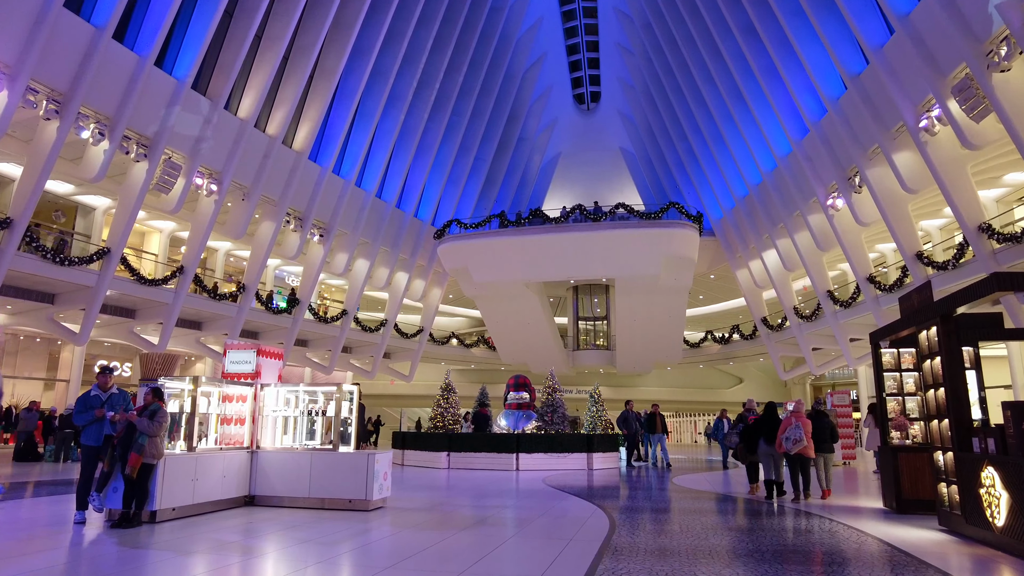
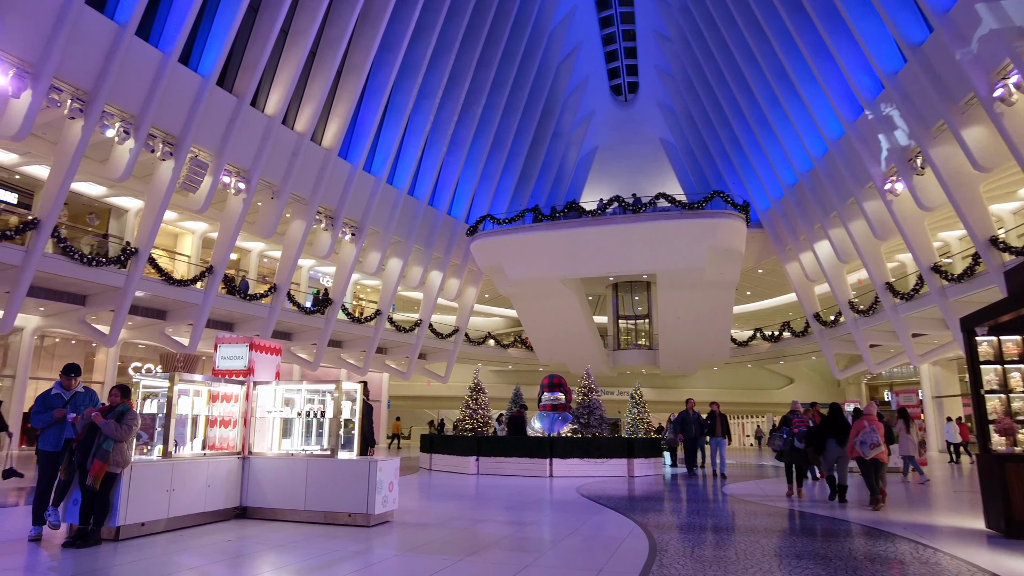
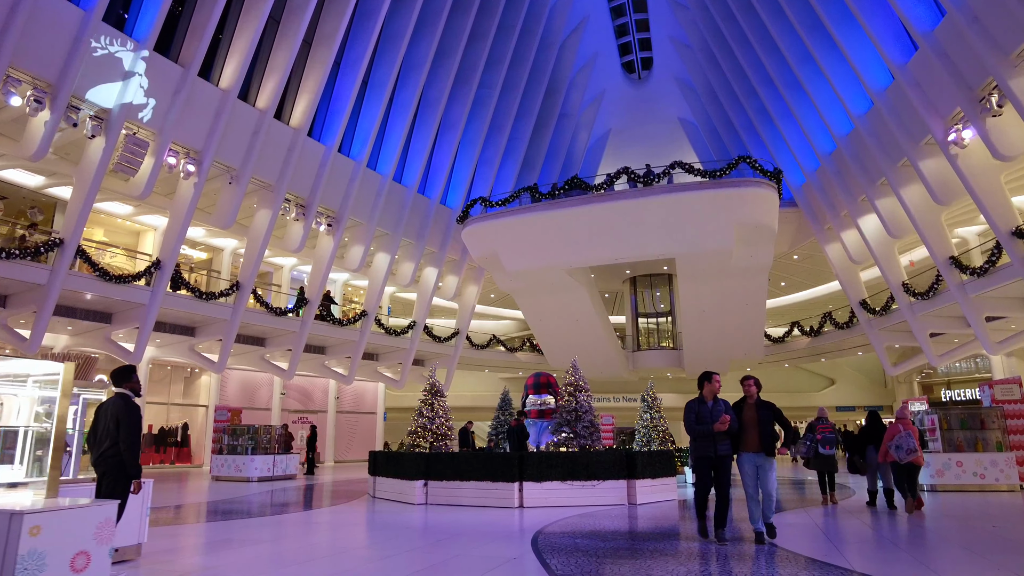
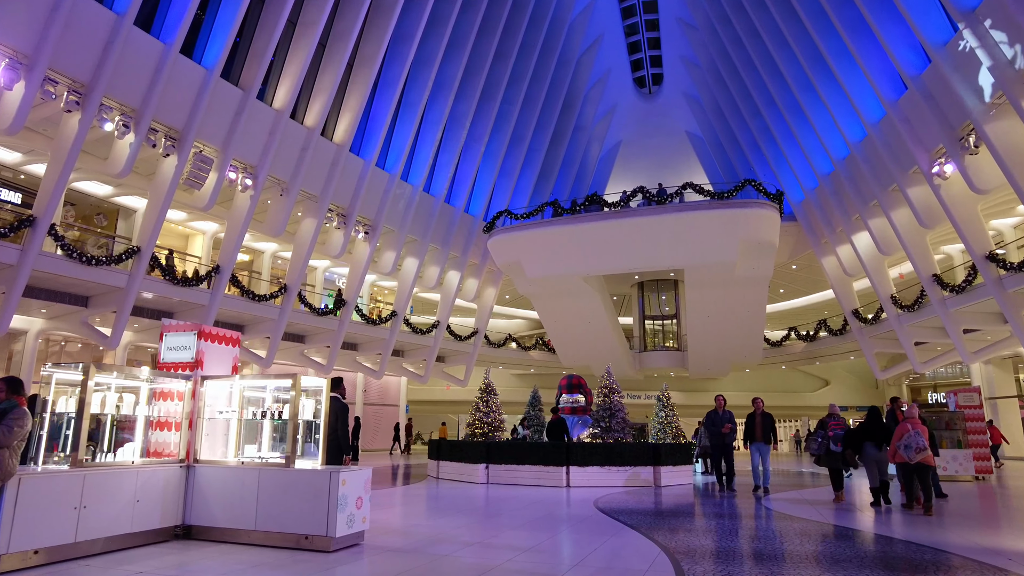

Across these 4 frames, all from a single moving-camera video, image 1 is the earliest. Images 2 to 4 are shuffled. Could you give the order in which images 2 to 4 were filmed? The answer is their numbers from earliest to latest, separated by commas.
2, 4, 3
